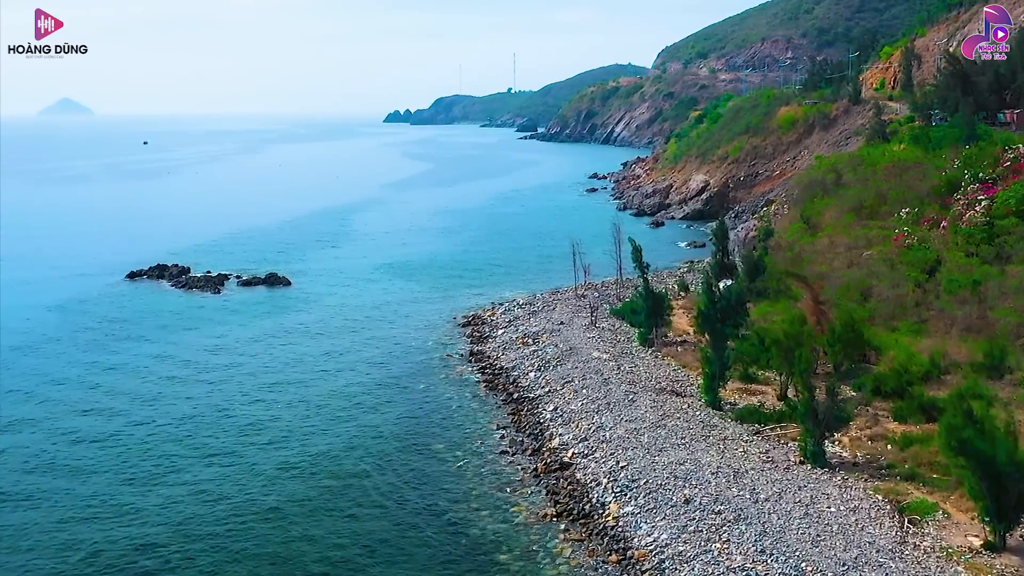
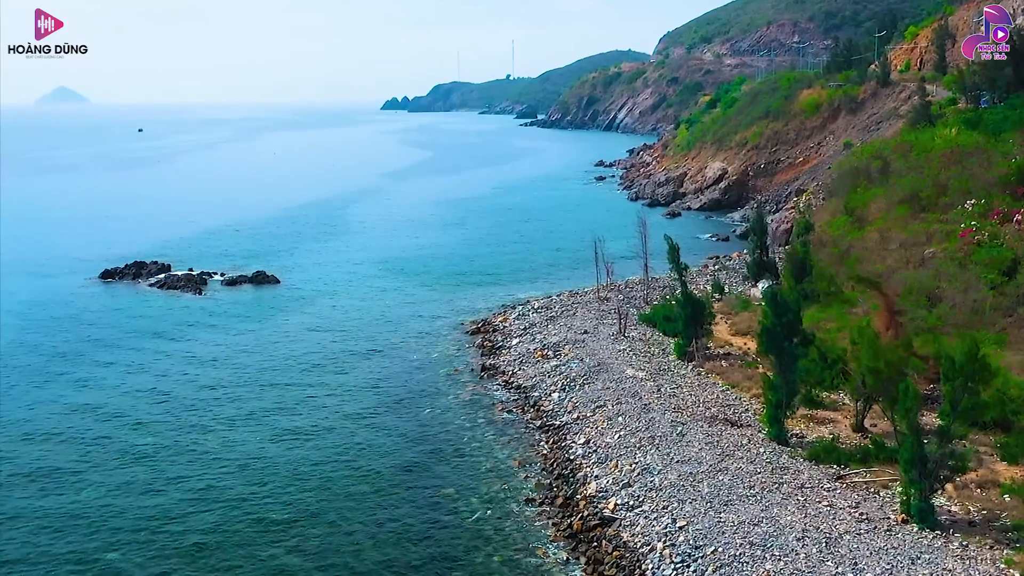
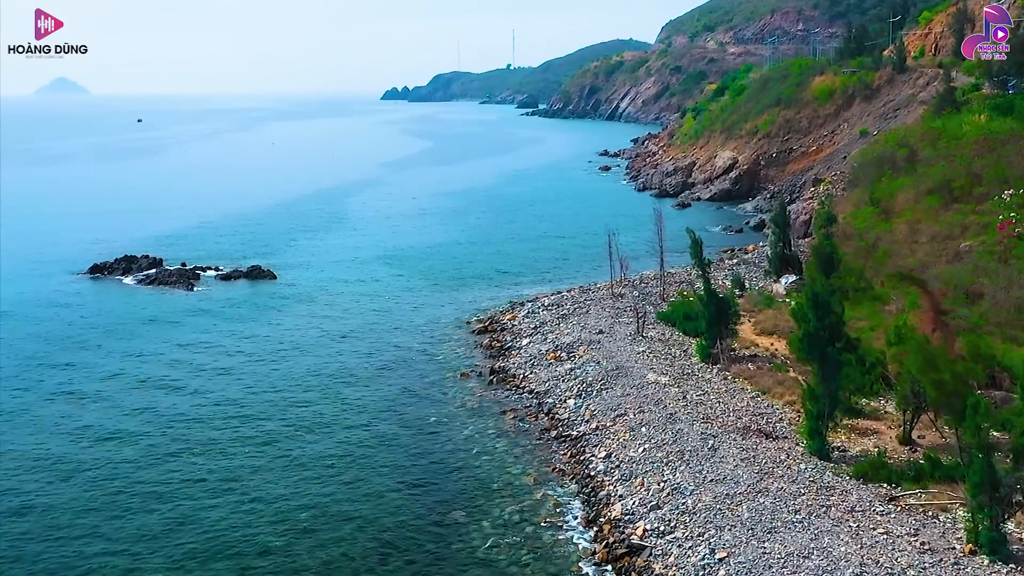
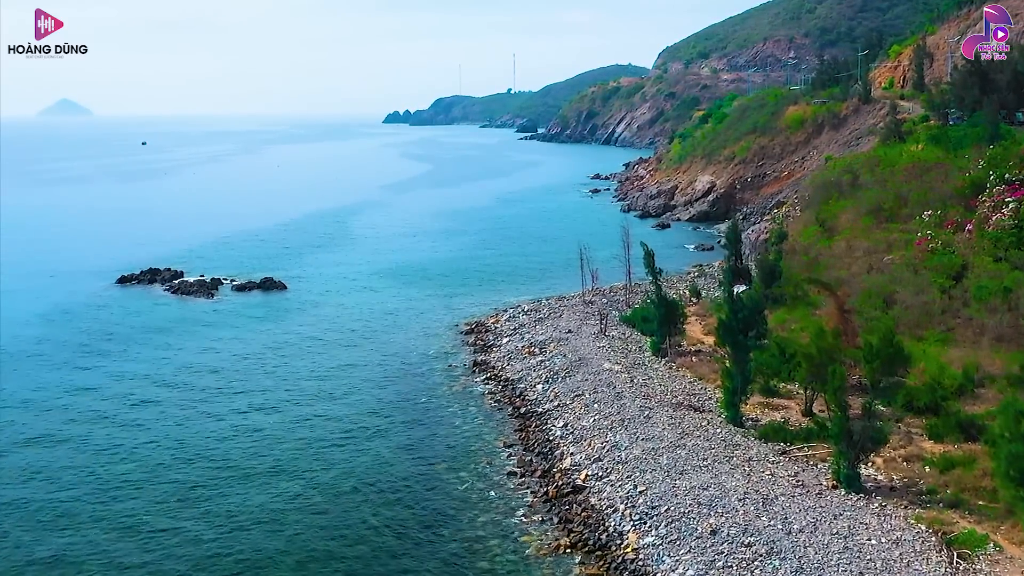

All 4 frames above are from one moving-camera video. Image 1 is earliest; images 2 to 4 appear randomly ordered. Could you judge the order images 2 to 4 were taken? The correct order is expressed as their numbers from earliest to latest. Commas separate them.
4, 2, 3
